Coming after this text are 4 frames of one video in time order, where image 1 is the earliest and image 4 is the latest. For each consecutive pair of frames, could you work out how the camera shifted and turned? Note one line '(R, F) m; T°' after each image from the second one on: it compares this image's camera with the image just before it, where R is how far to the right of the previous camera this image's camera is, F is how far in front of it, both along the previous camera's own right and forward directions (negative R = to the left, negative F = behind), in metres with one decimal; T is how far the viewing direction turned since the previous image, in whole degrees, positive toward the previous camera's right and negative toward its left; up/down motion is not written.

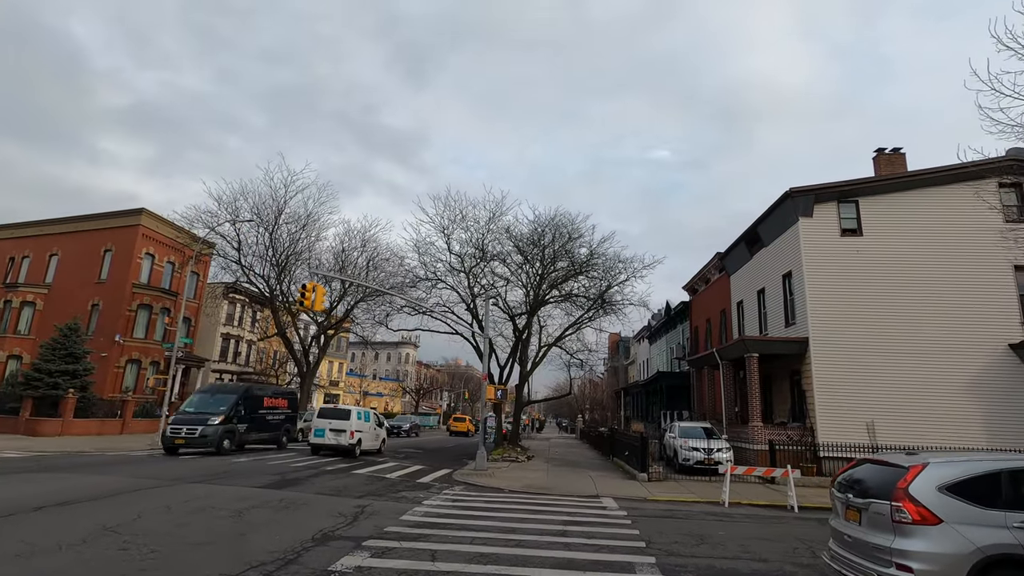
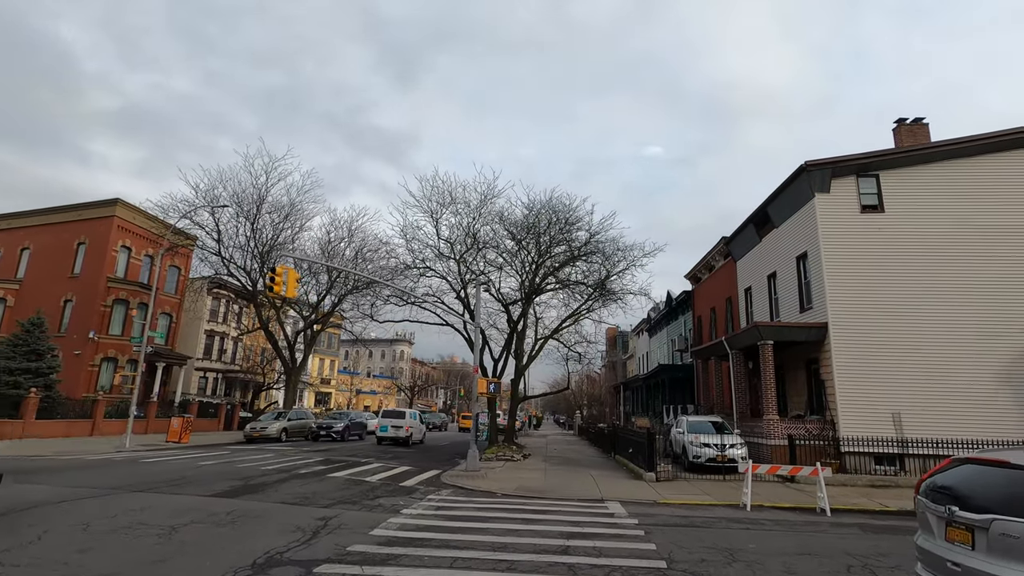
(+0.1, +1.6) m; 0°
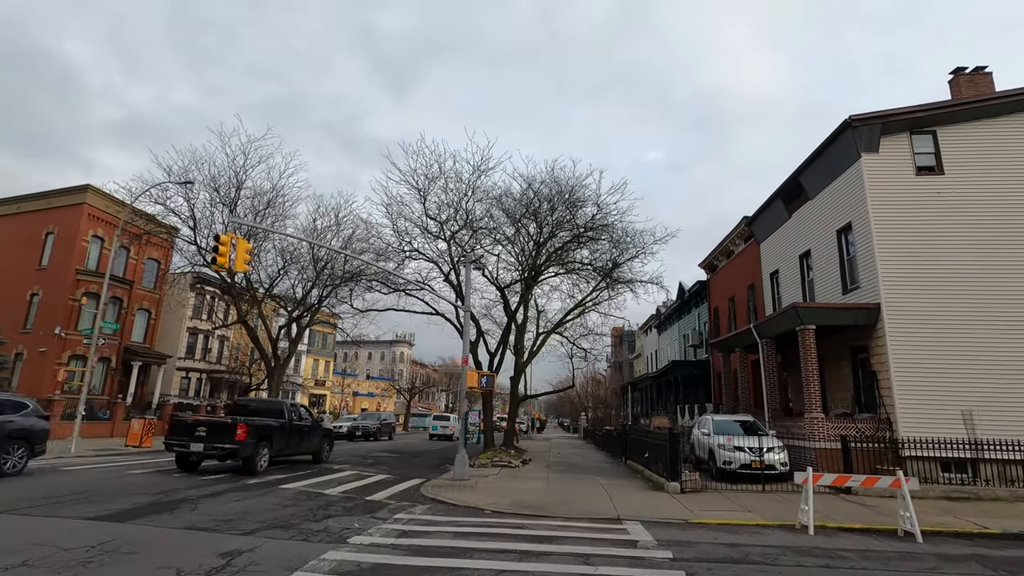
(+0.2, +2.6) m; 0°
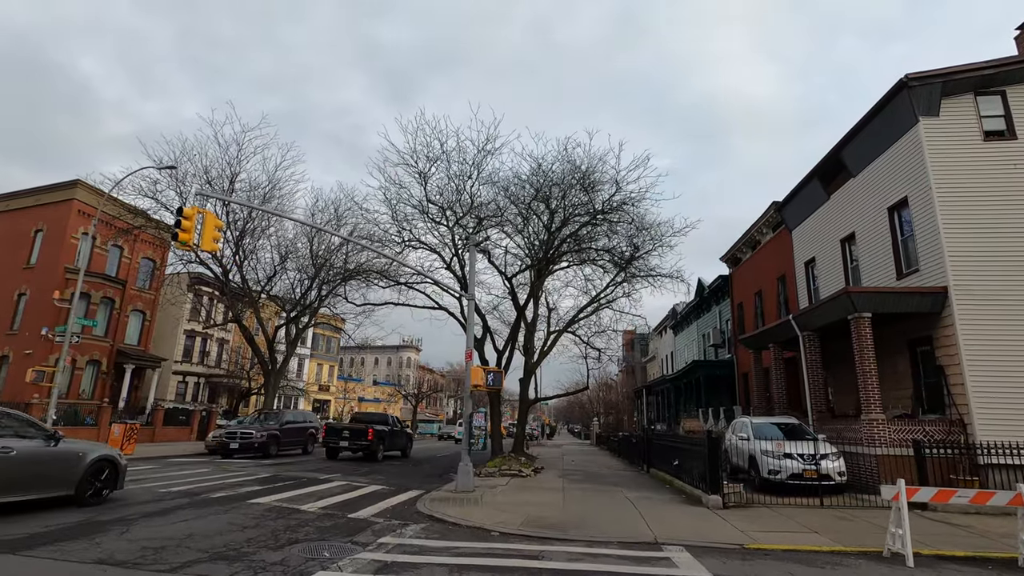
(0.0, +1.8) m; -1°
